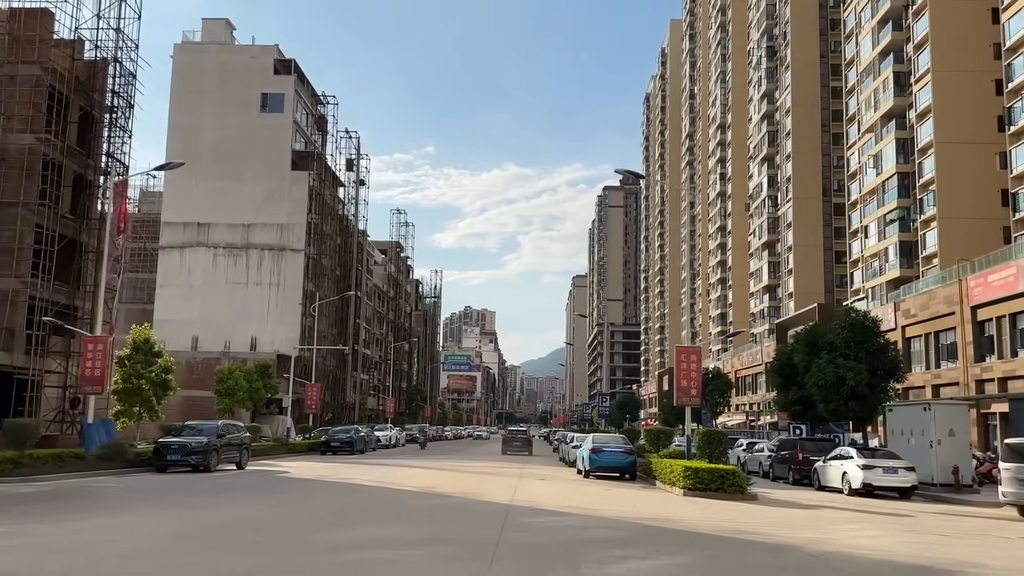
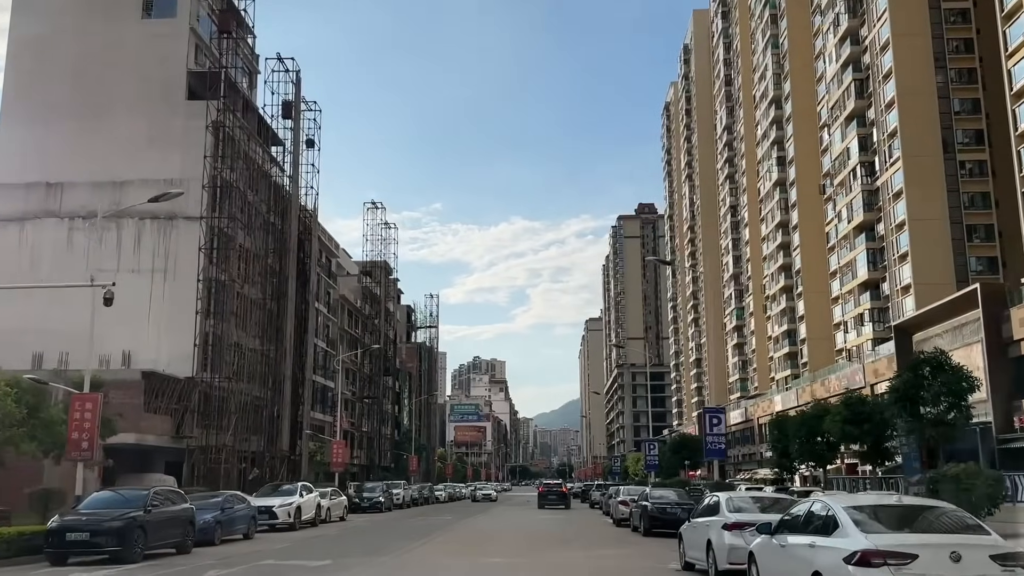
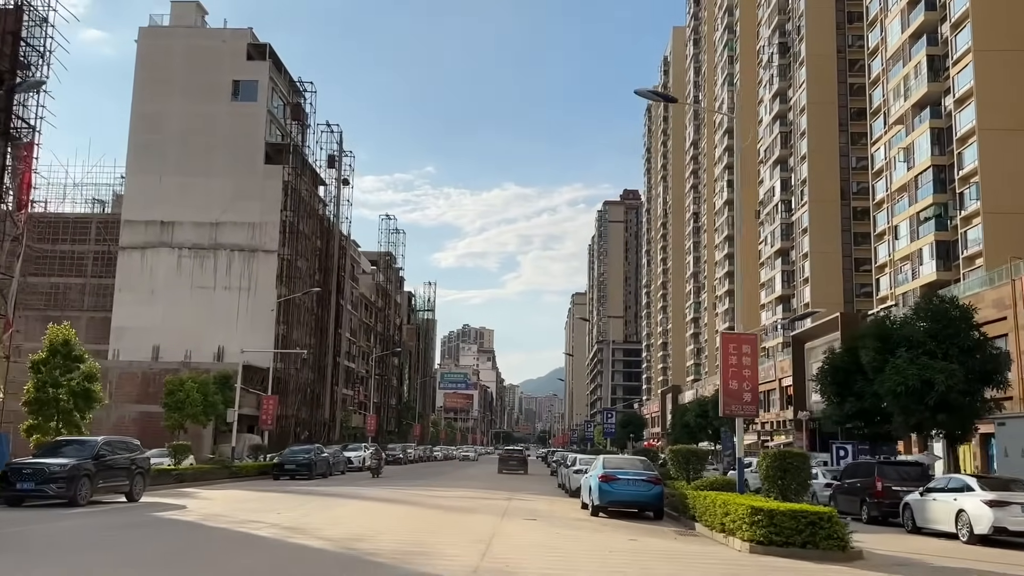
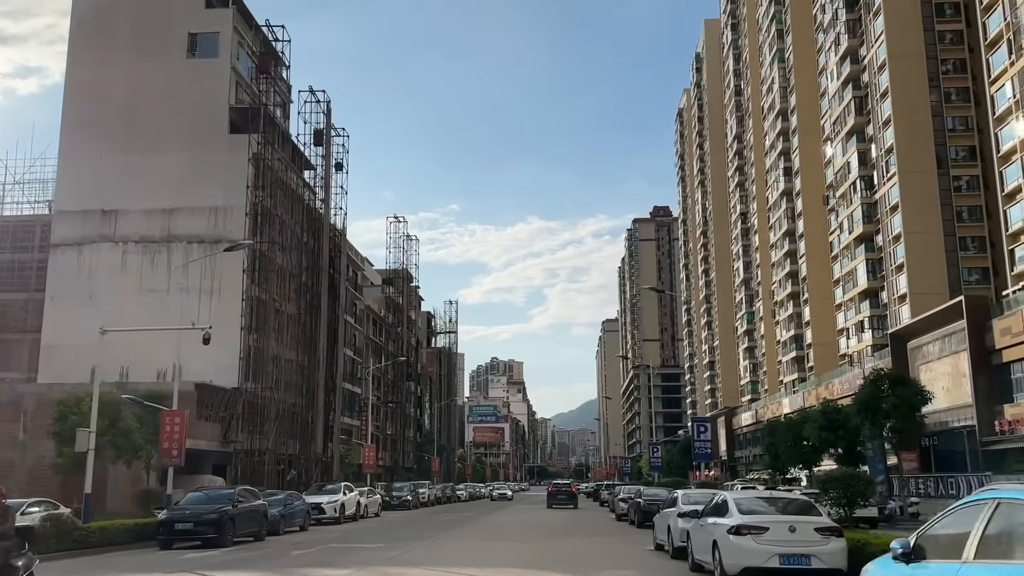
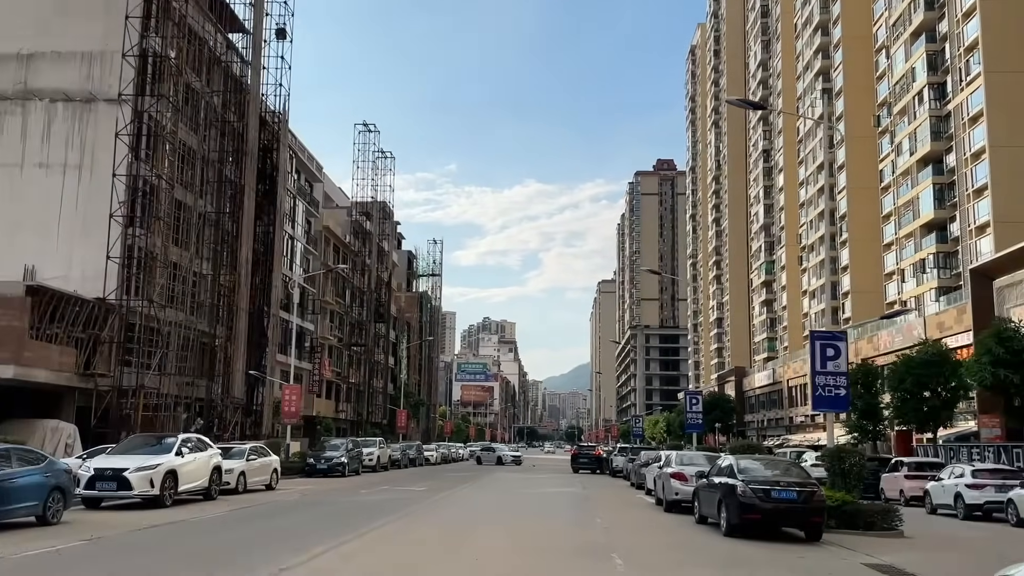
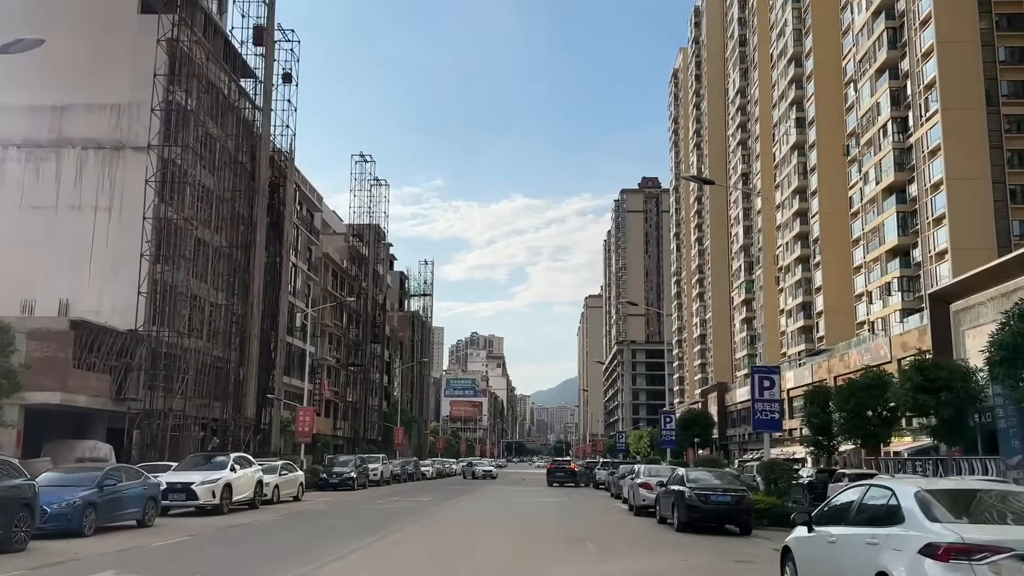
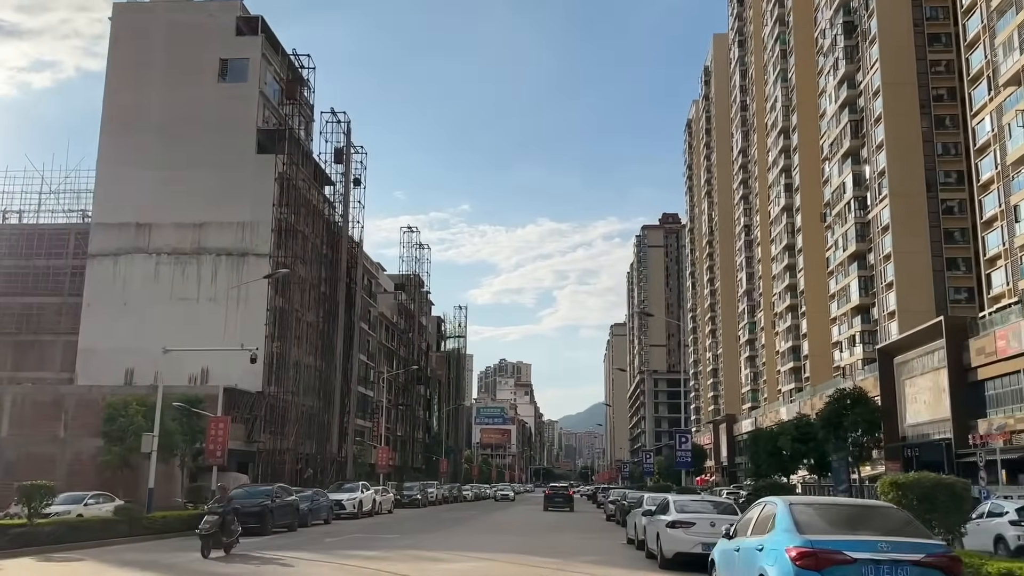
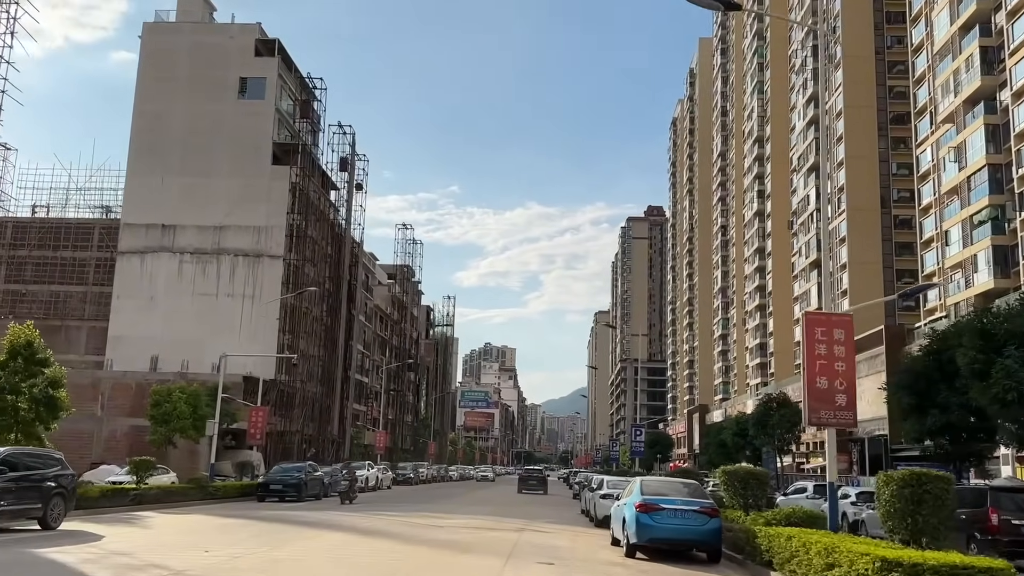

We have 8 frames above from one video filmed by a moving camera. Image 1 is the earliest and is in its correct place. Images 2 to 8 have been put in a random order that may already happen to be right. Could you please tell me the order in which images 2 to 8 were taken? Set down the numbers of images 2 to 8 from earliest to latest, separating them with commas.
3, 8, 7, 4, 2, 6, 5
